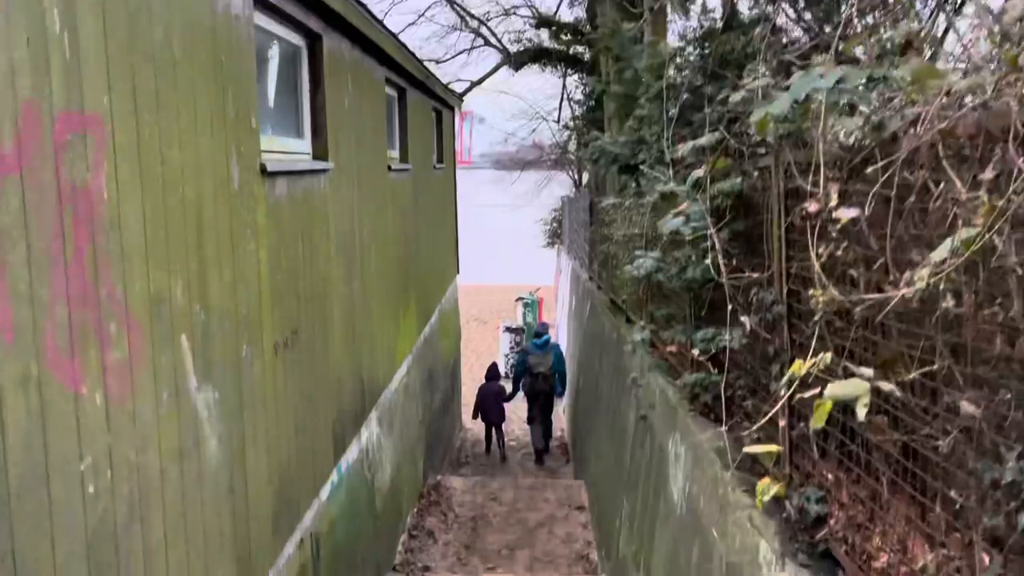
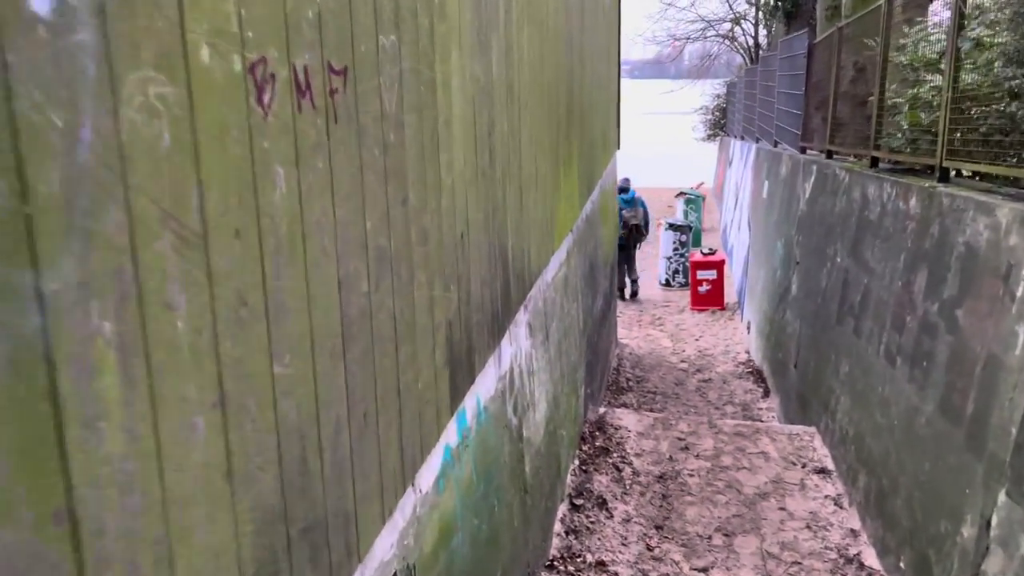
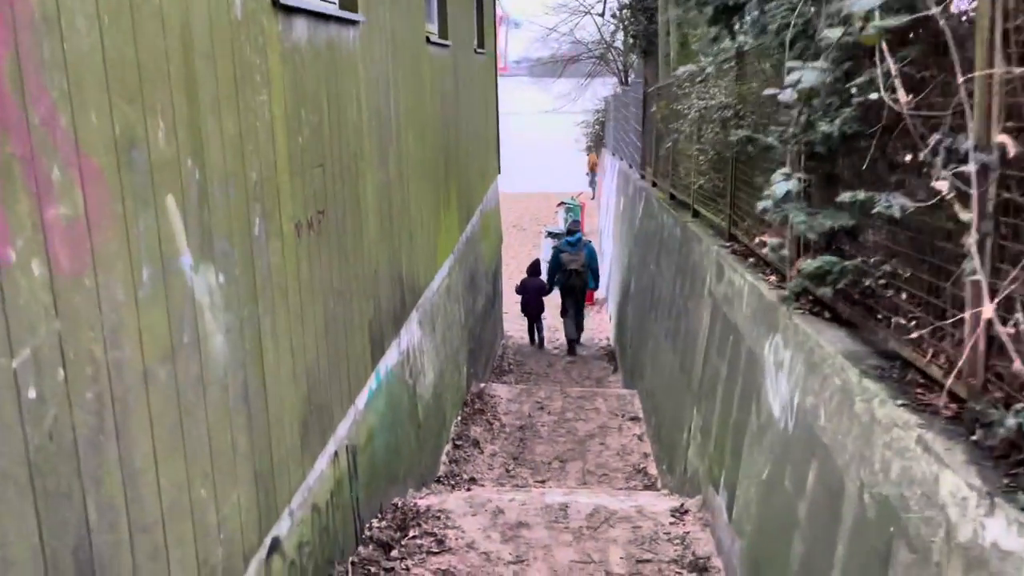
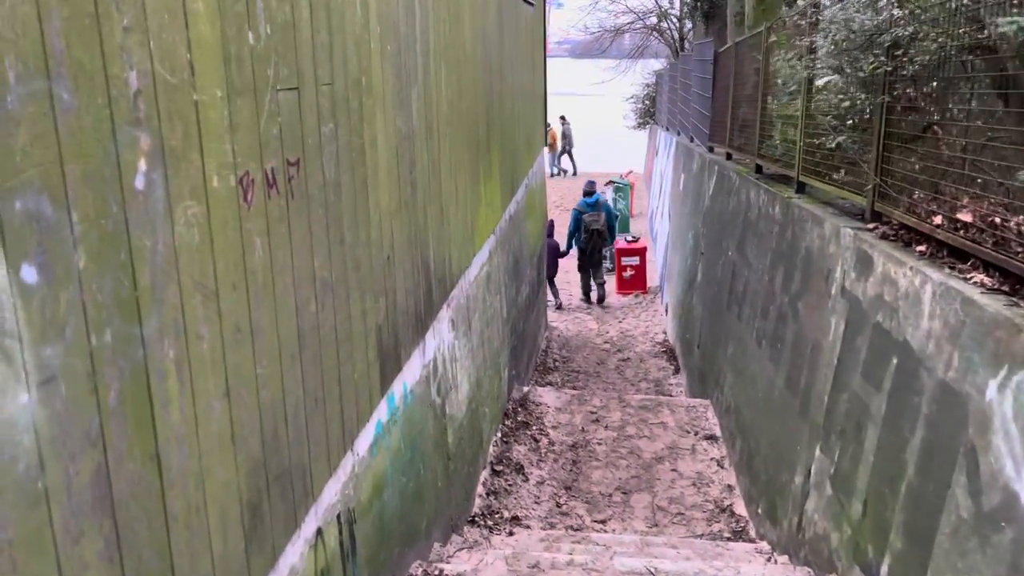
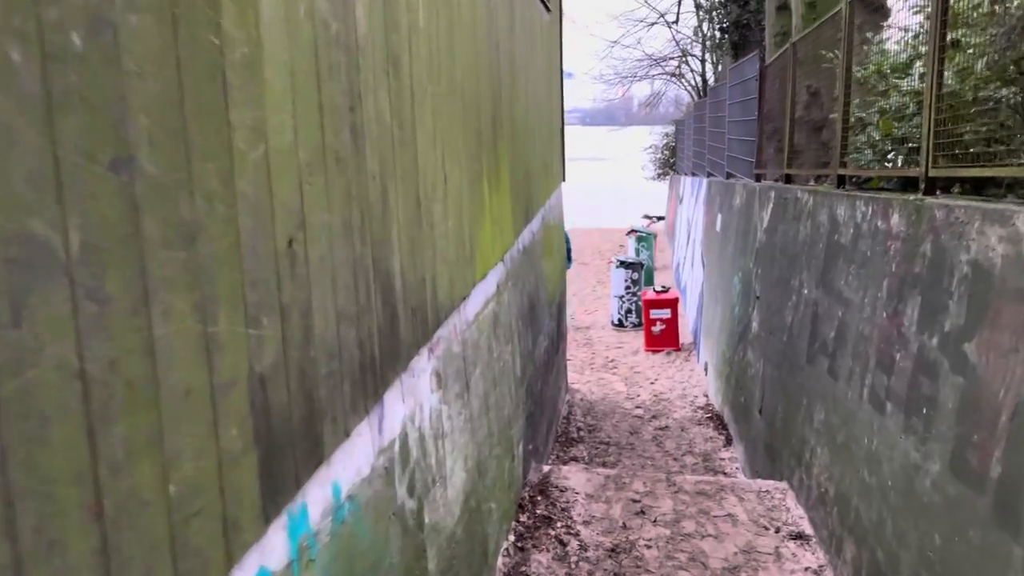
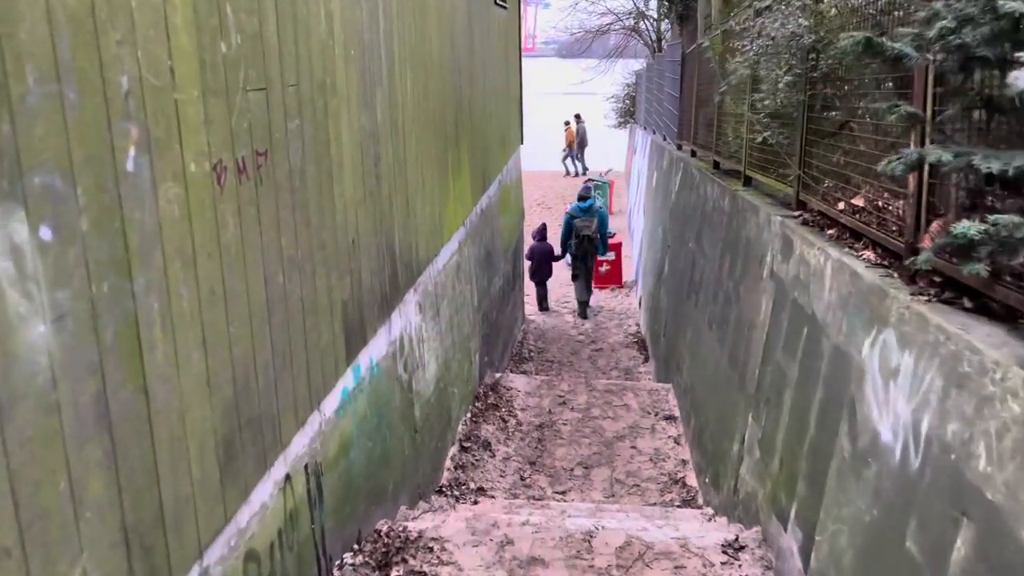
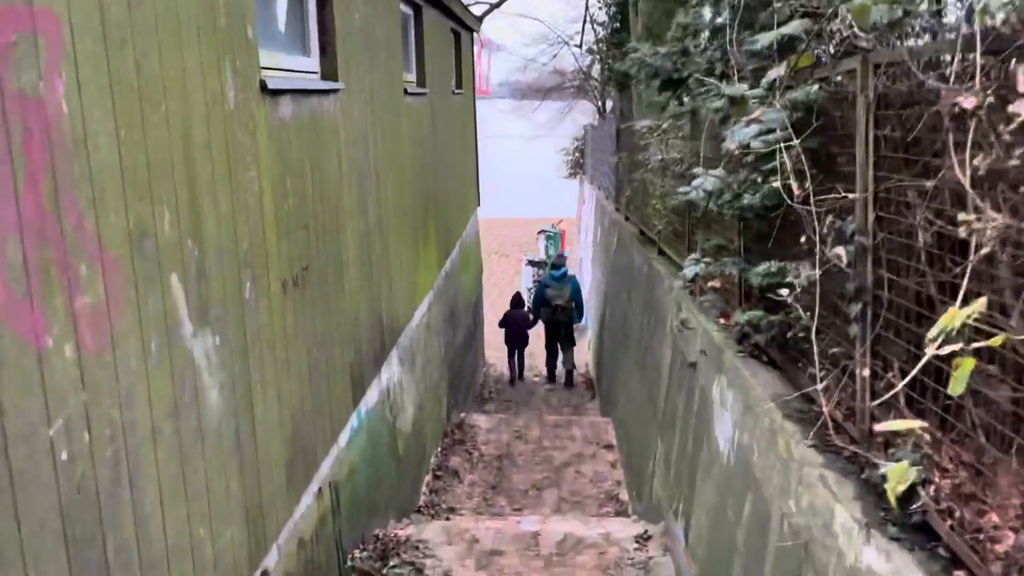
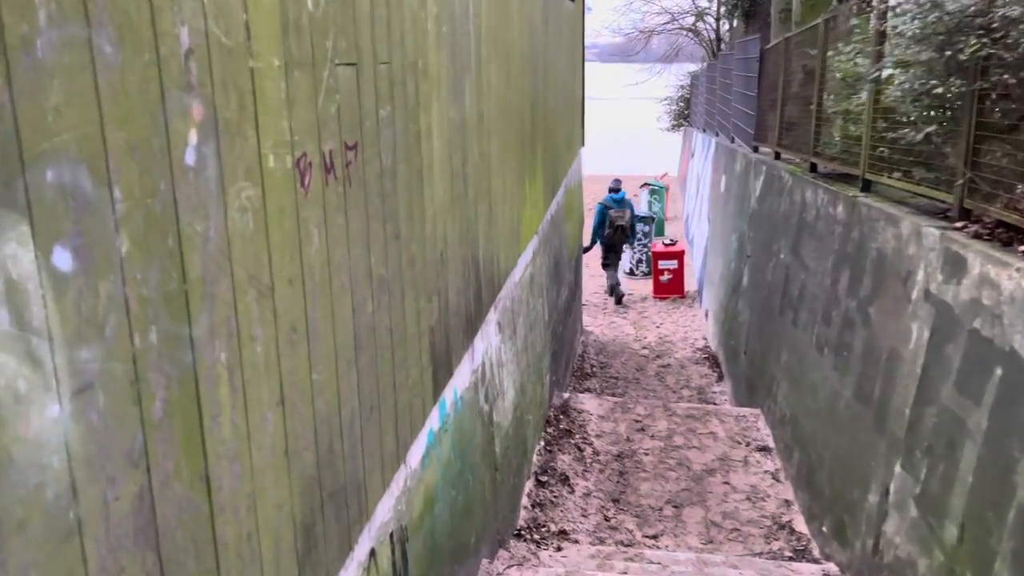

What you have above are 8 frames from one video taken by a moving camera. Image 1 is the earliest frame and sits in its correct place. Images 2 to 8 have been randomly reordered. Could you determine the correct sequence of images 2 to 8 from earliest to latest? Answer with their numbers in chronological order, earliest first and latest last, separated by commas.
7, 3, 6, 4, 8, 2, 5
